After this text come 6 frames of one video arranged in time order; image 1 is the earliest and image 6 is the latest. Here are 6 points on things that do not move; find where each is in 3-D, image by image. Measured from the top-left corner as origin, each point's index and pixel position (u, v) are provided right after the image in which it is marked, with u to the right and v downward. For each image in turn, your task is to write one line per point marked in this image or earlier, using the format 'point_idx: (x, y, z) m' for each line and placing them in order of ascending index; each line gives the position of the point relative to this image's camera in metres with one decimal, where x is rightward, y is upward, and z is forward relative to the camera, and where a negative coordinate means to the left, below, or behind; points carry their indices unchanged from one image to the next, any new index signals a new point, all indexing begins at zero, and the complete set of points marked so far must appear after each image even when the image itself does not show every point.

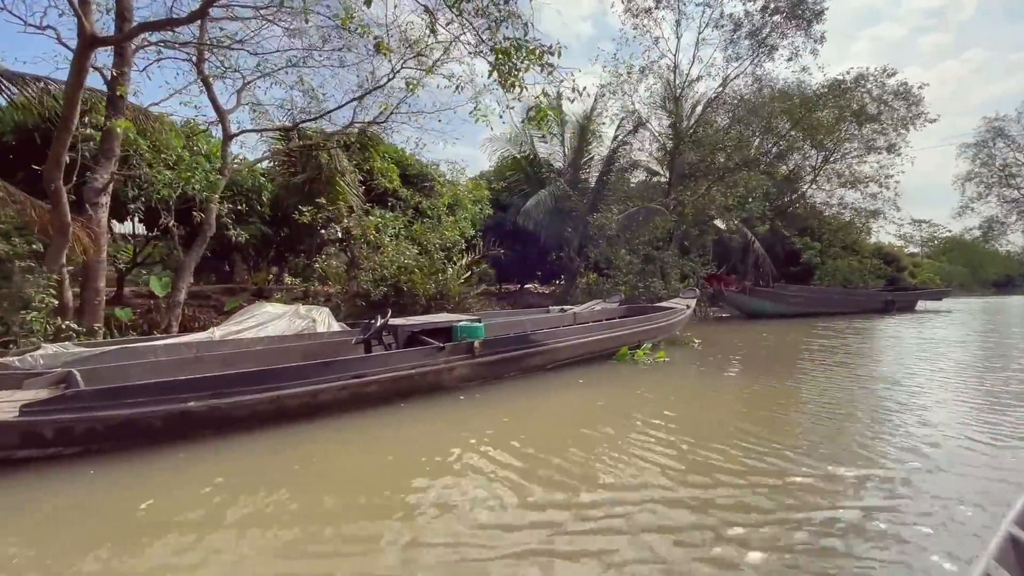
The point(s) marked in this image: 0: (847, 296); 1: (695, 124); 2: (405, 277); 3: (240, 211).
0: (+12.6, -0.3, +18.0) m
1: (+6.6, +5.8, +16.7) m
2: (-2.1, +0.2, +9.0) m
3: (-5.9, +1.6, +9.5) m
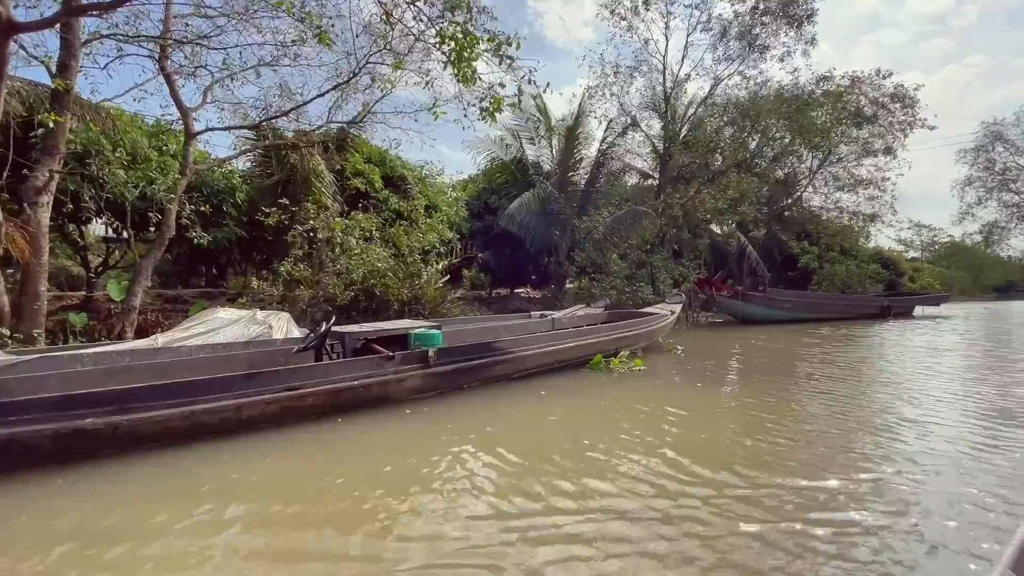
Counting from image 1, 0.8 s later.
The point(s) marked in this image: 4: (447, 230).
0: (+12.2, -0.5, +17.7) m
1: (+6.2, +5.6, +16.4) m
2: (-2.5, +0.2, +8.7) m
3: (-6.3, +1.5, +9.2) m
4: (-1.5, +1.3, +10.5) m
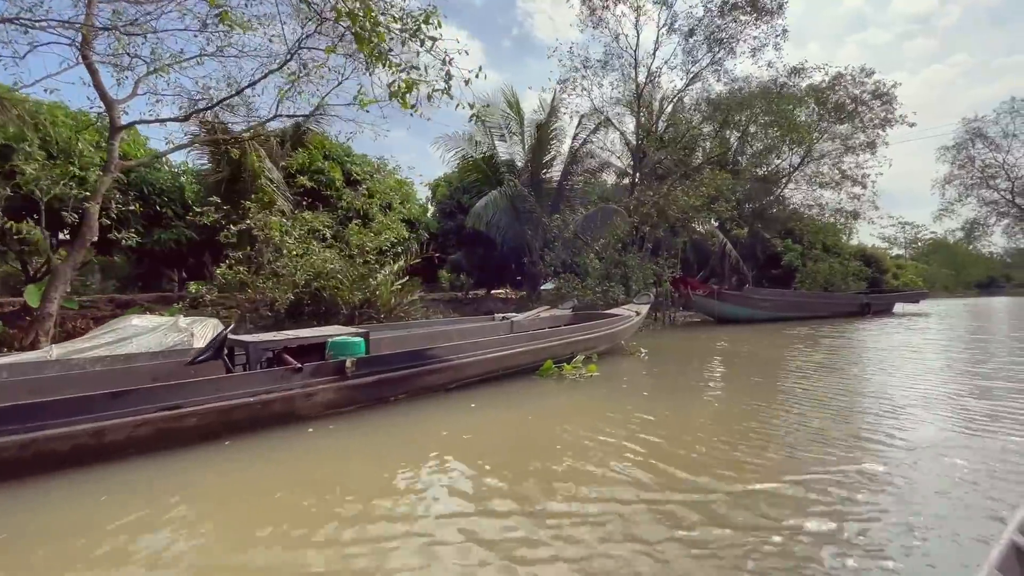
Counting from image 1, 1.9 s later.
0: (+11.3, -0.5, +17.5) m
1: (+5.3, +5.6, +16.1) m
2: (-3.3, +0.1, +8.2) m
3: (-7.1, +1.5, +8.7) m
4: (-2.3, +1.2, +10.1) m
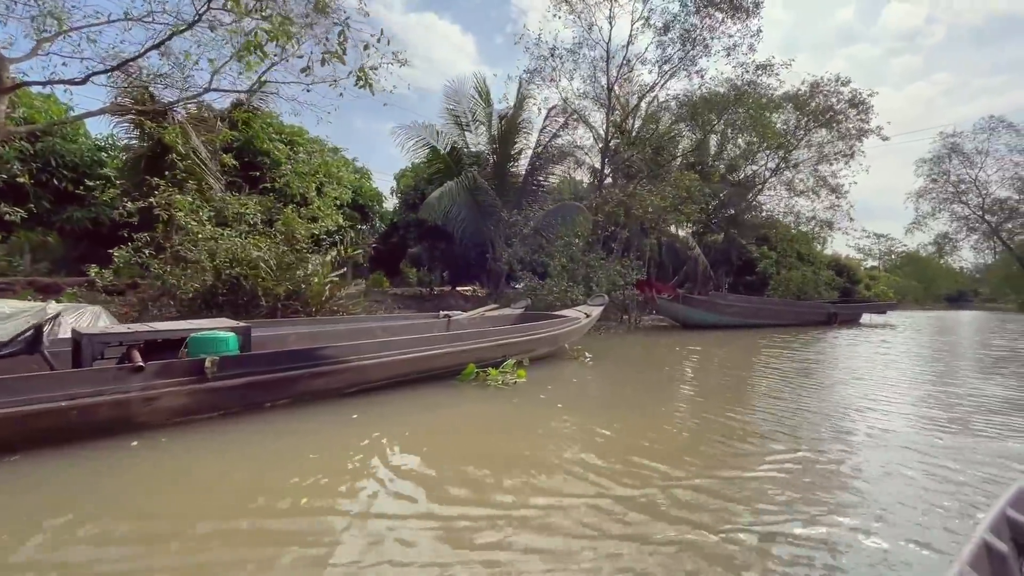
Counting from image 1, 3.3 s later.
0: (+9.9, -0.7, +17.2) m
1: (+4.2, +5.6, +15.6) m
2: (-4.3, +0.3, +7.5) m
3: (-8.1, +1.8, +7.9) m
4: (-3.4, +1.4, +9.4) m
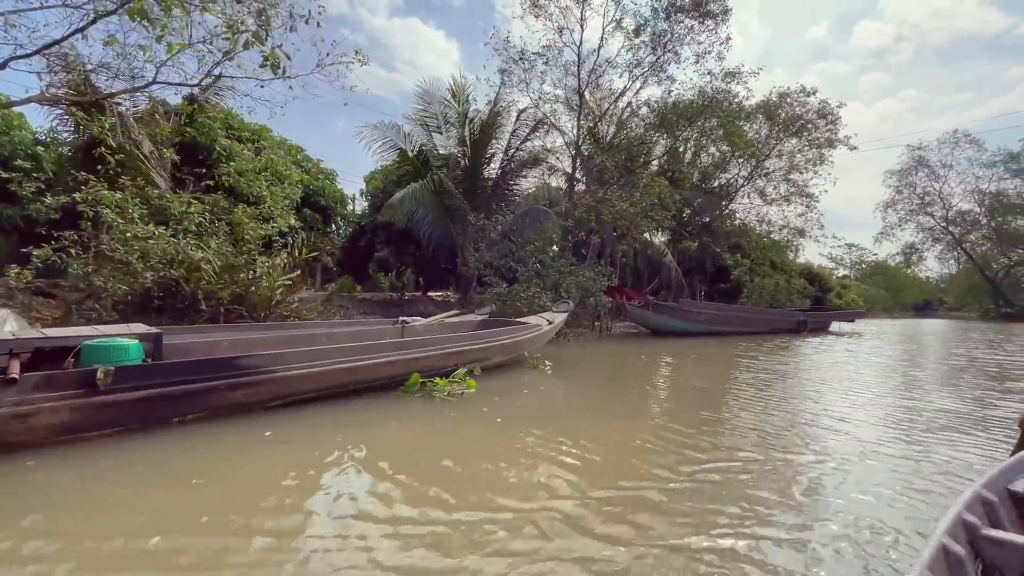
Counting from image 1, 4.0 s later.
0: (+8.9, -1.0, +17.3) m
1: (+3.3, +5.3, +15.6) m
2: (-4.9, +0.2, +7.0) m
3: (-8.7, +1.8, +7.3) m
4: (-4.1, +1.3, +9.0) m
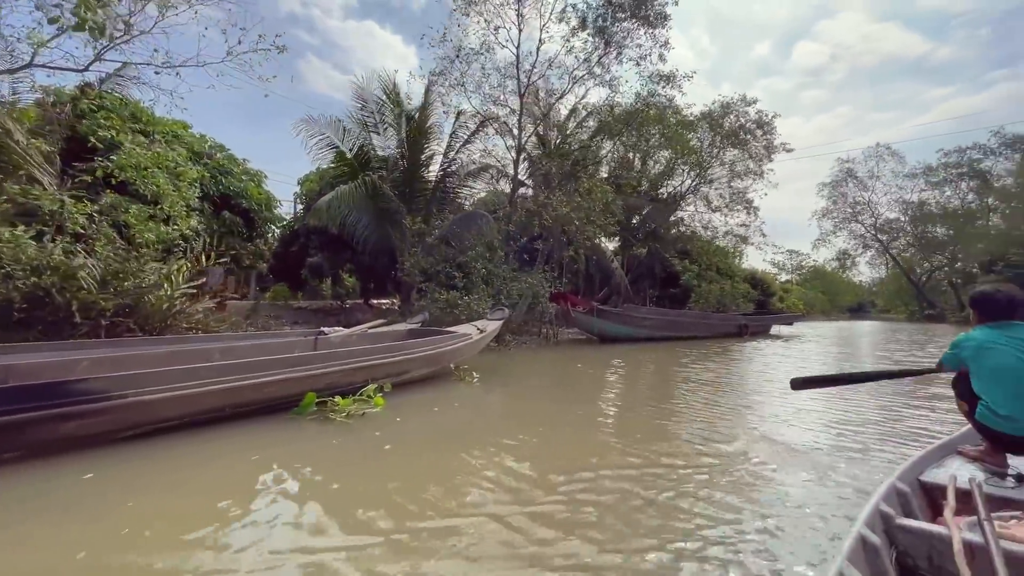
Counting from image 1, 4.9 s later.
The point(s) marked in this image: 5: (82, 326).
0: (+6.9, -1.2, +17.5) m
1: (+1.4, +5.1, +15.4) m
2: (-6.0, +0.1, +6.1) m
3: (-9.8, +1.6, +6.1) m
4: (-5.3, +1.1, +8.2) m
5: (-5.8, -0.5, +6.5) m
